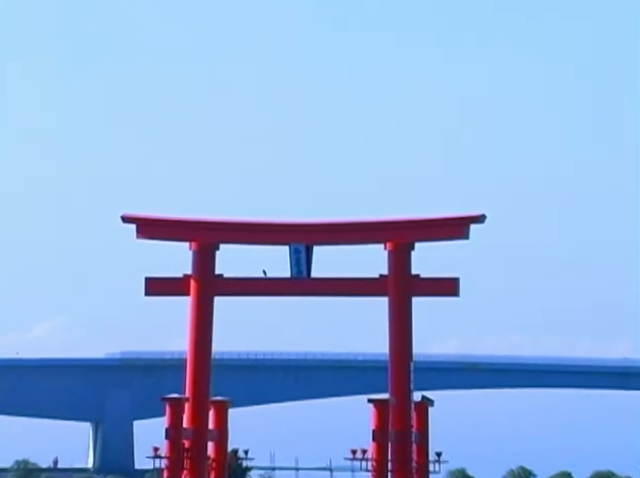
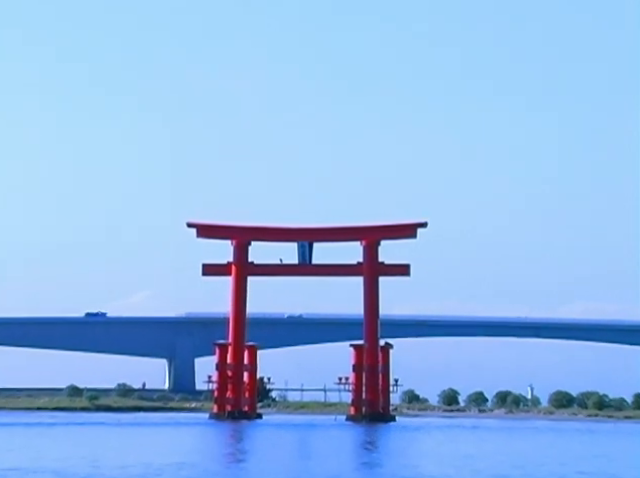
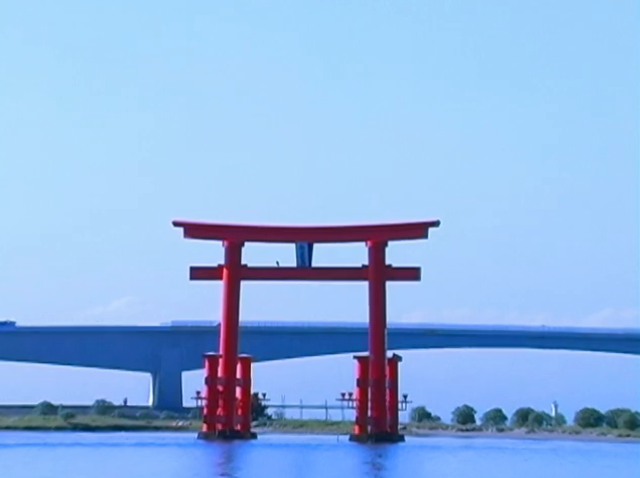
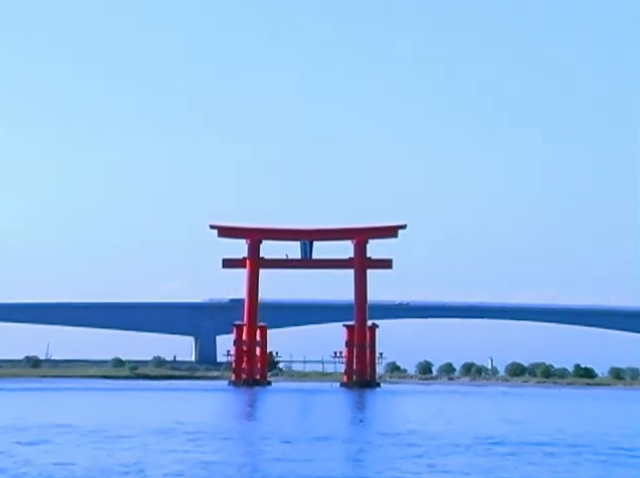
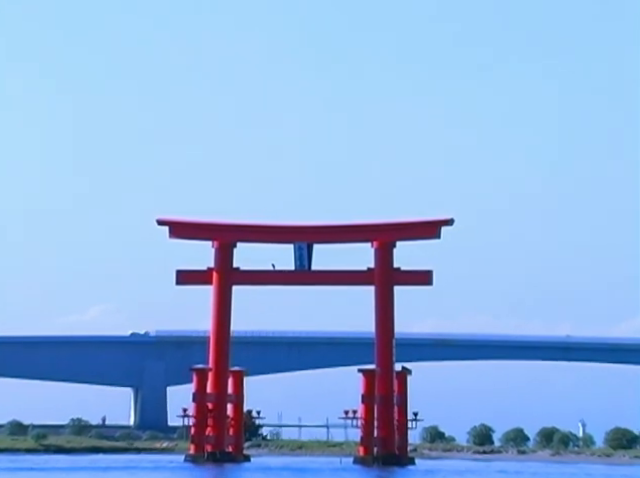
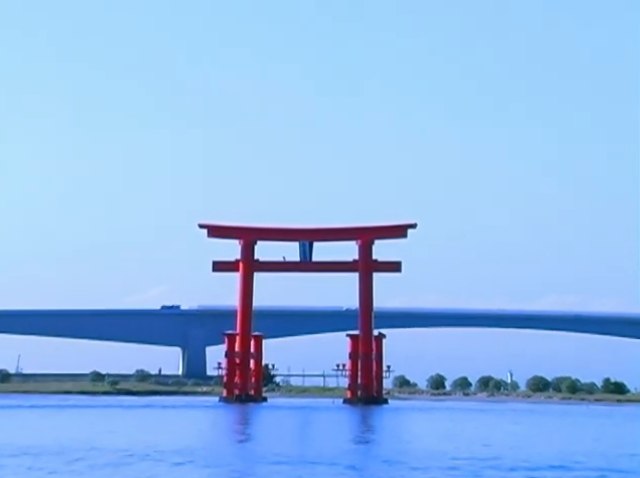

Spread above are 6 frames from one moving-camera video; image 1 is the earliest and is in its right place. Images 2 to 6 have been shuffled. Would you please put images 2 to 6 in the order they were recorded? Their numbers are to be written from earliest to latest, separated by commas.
5, 3, 2, 6, 4
